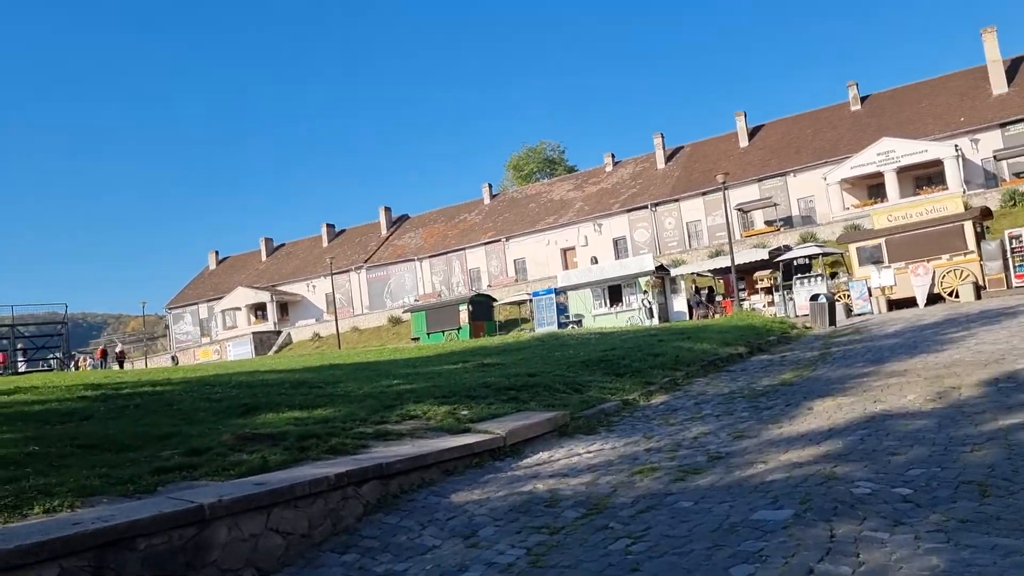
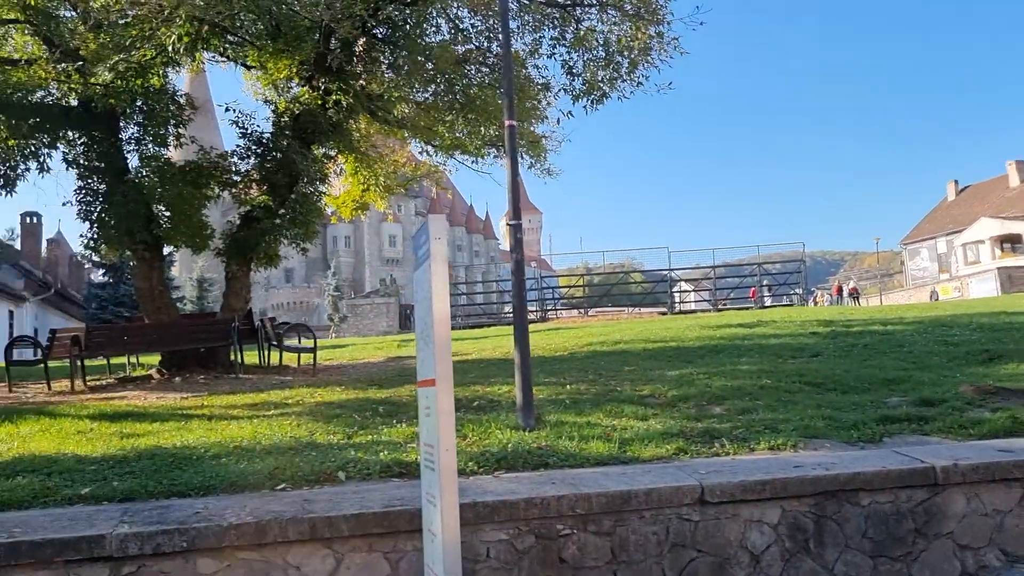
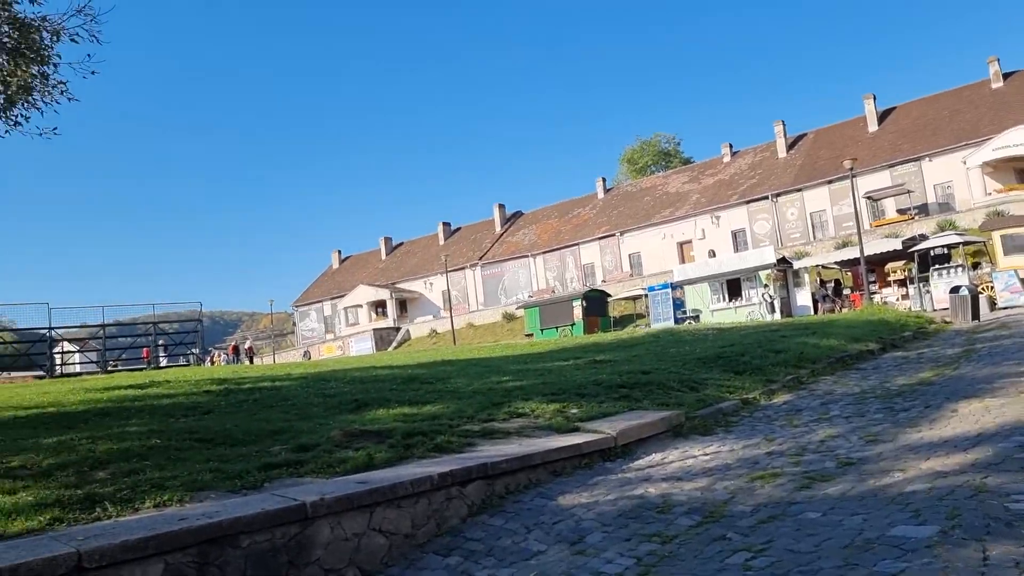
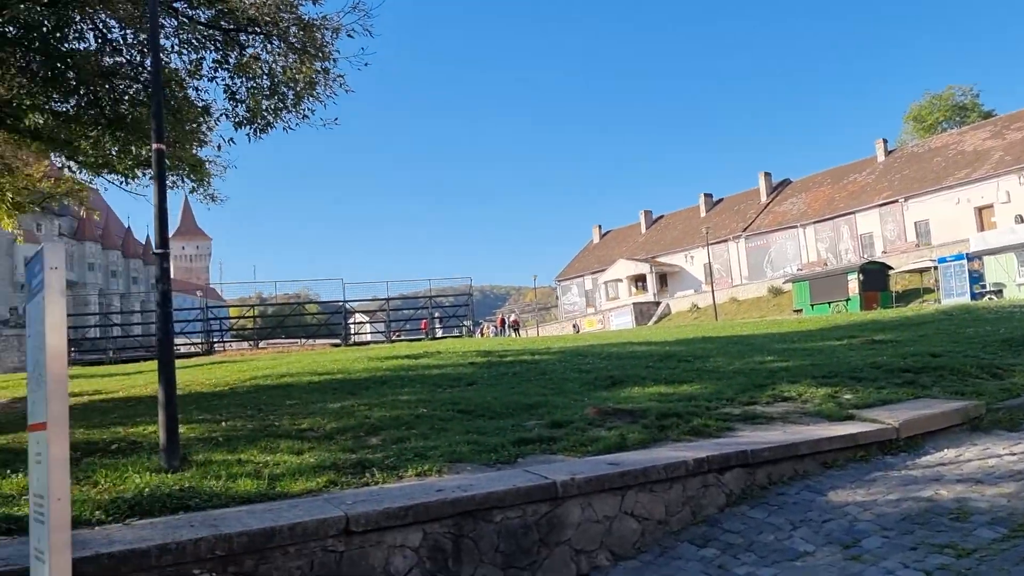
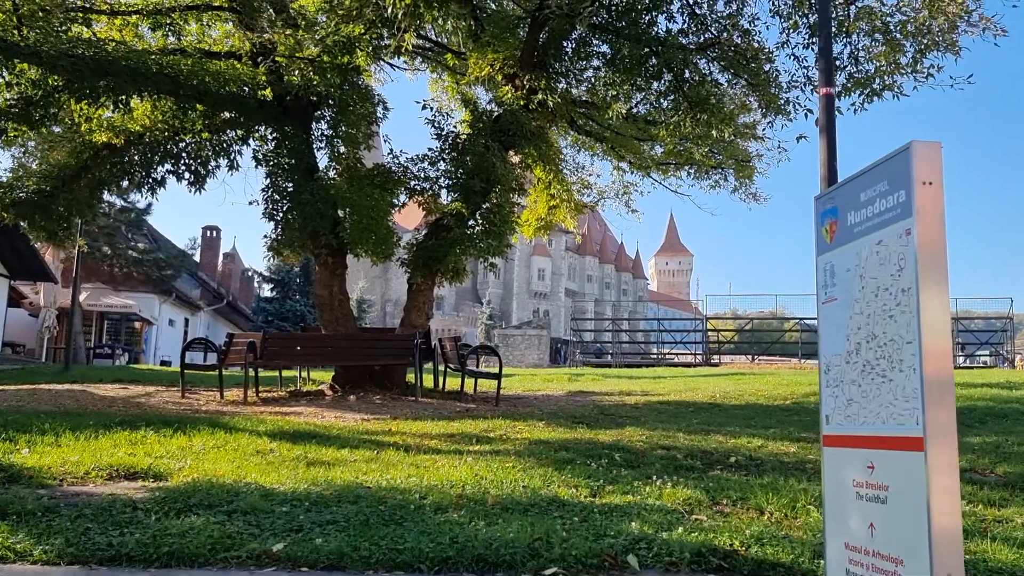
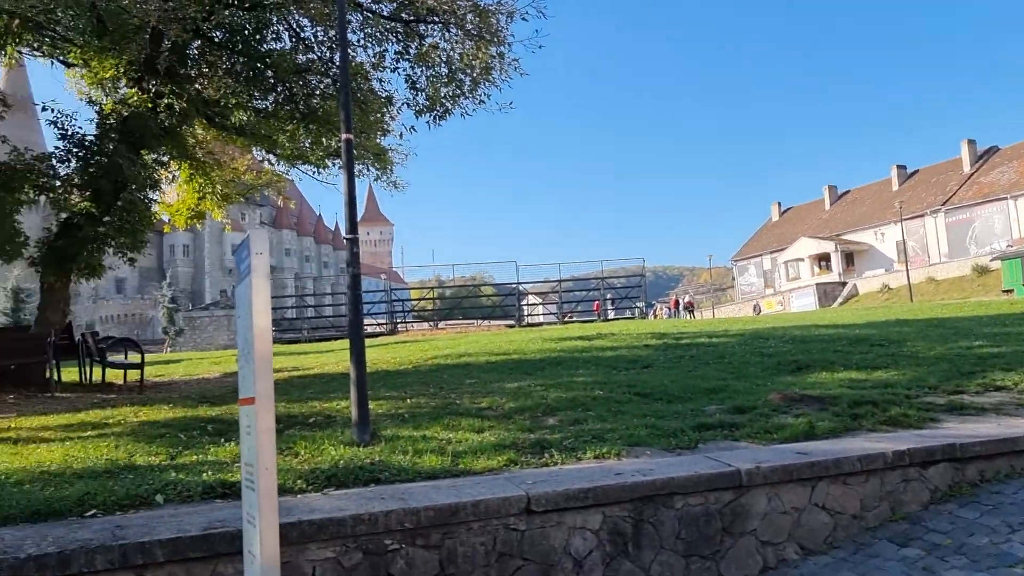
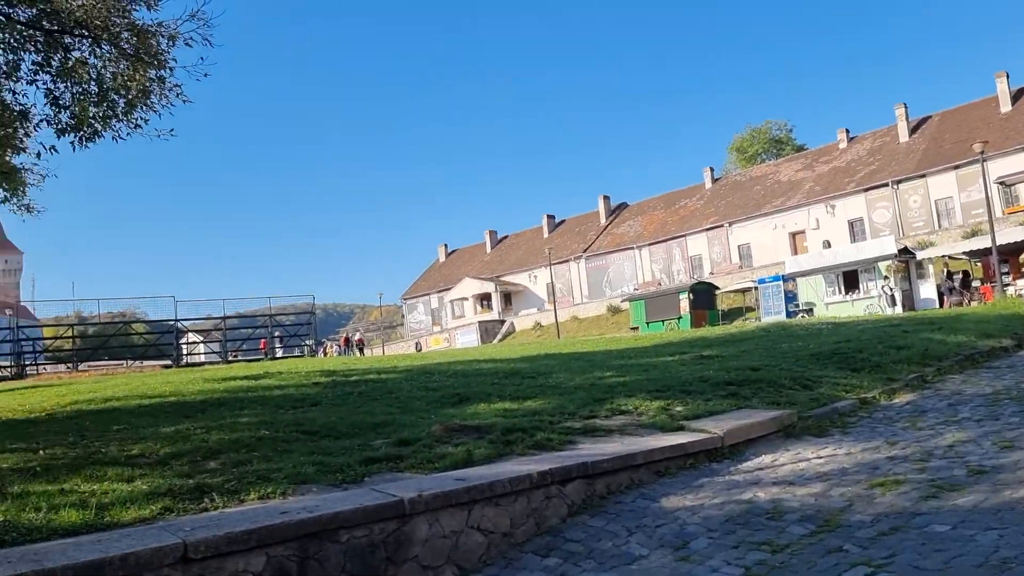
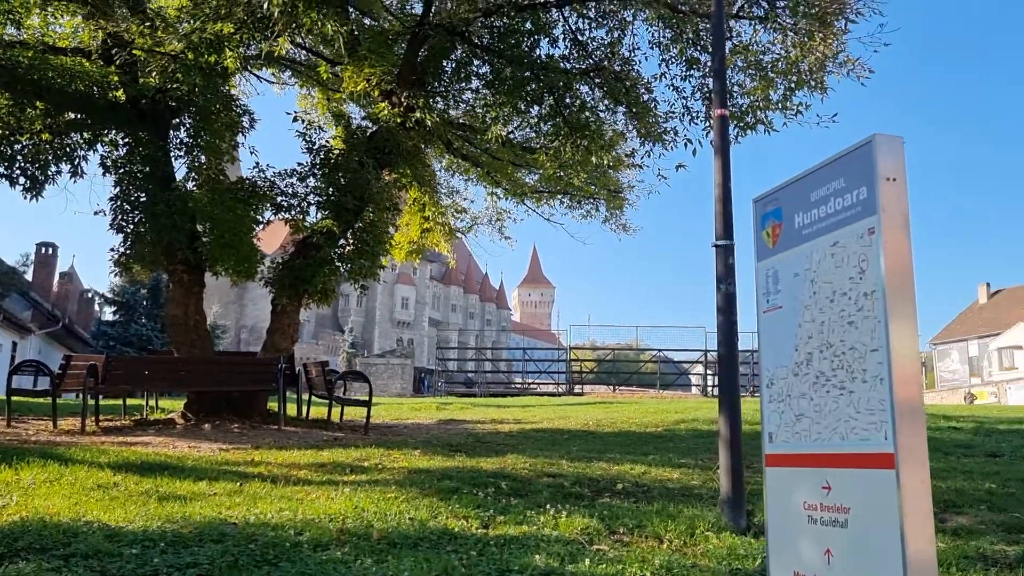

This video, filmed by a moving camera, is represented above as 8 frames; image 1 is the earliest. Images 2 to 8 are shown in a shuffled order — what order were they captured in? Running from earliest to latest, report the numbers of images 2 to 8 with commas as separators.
3, 7, 4, 6, 2, 5, 8
